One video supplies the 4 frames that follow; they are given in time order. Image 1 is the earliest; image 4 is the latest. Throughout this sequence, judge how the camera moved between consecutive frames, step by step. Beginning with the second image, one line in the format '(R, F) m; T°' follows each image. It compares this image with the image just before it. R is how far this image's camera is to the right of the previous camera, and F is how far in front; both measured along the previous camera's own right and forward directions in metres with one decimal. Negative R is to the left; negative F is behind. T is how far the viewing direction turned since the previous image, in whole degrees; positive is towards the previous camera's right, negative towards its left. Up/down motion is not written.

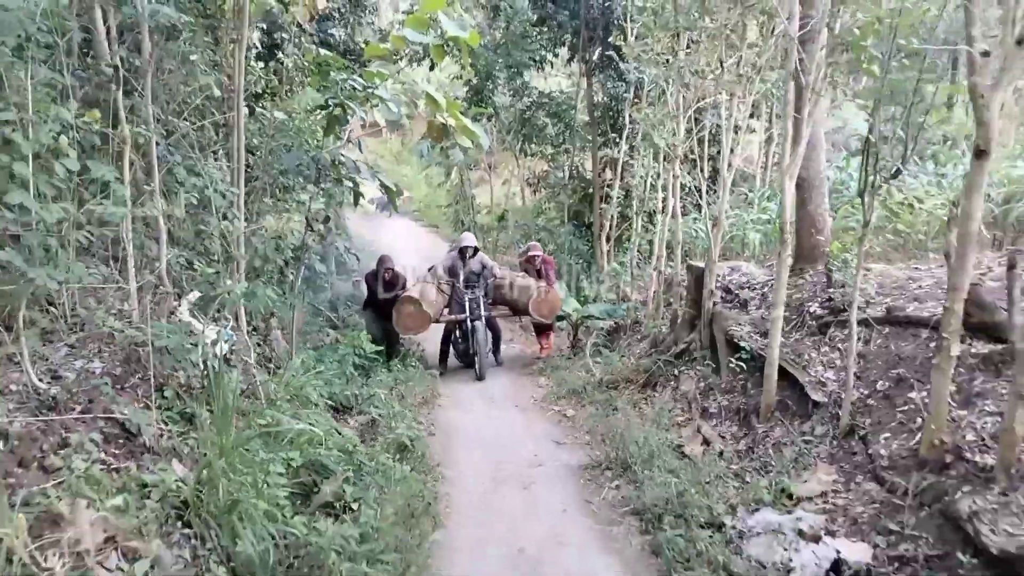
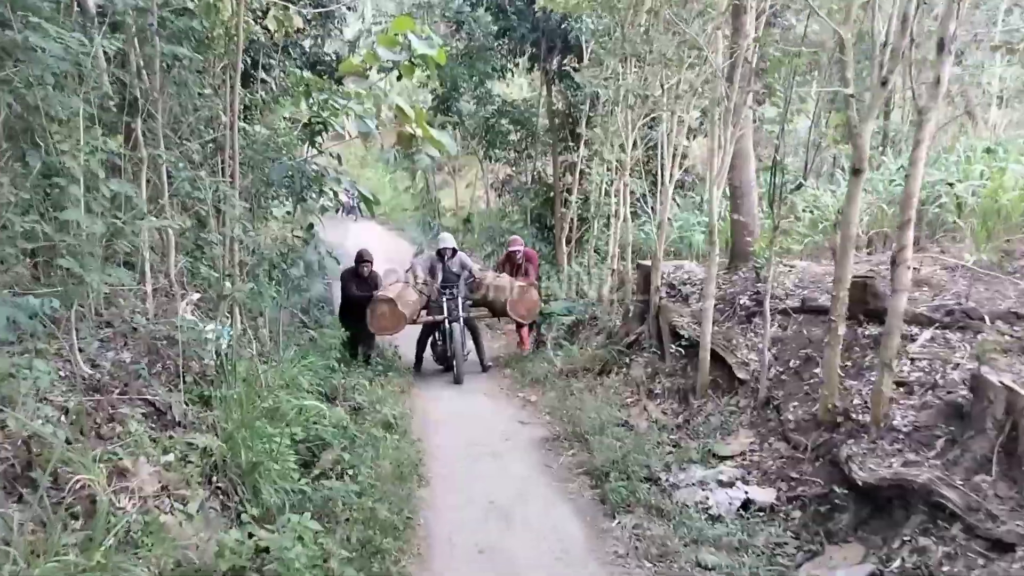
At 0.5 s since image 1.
(0.0, -0.6) m; +2°
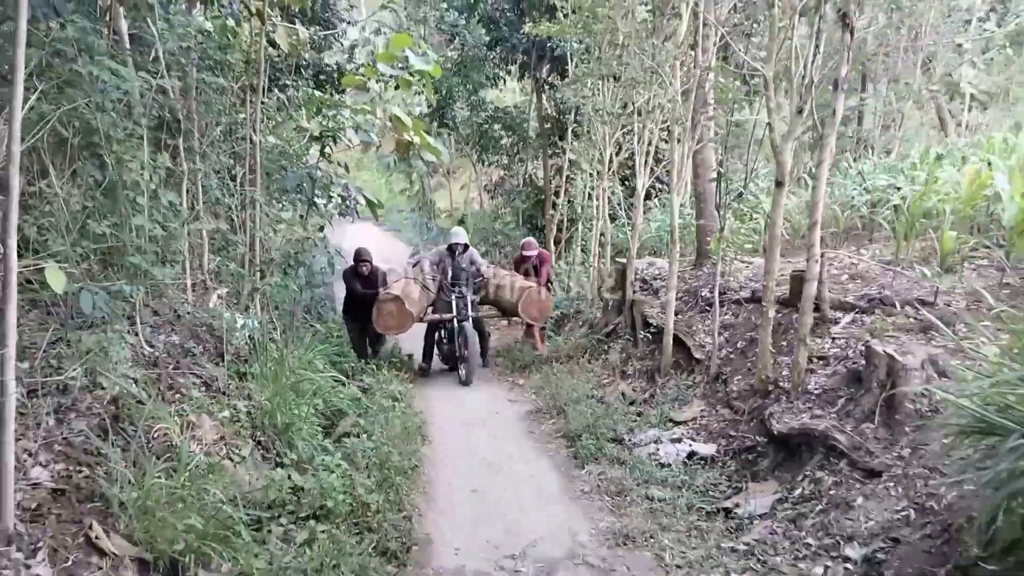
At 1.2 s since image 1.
(0.0, -0.7) m; 0°
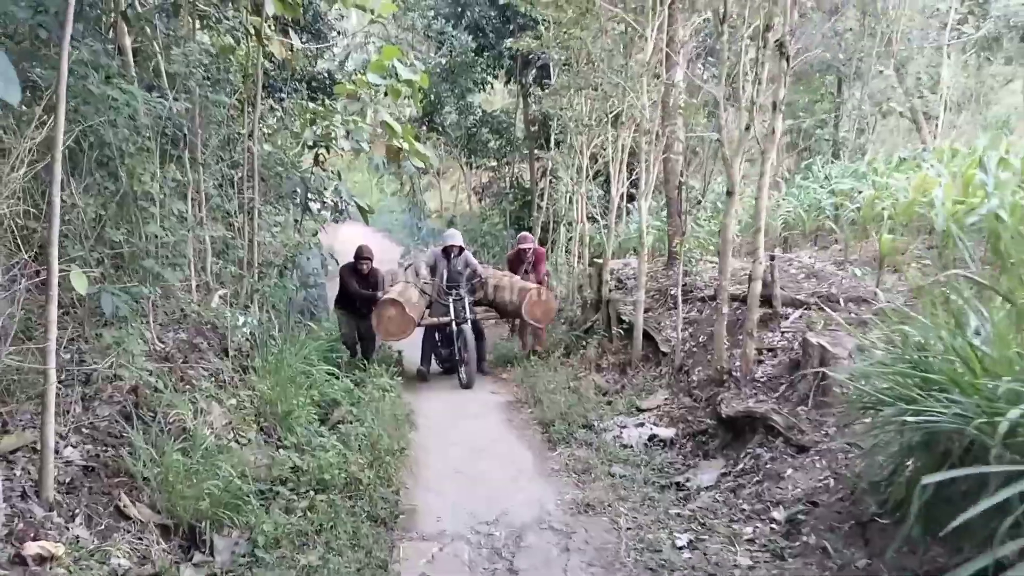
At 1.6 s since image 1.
(+0.1, -0.4) m; +1°
